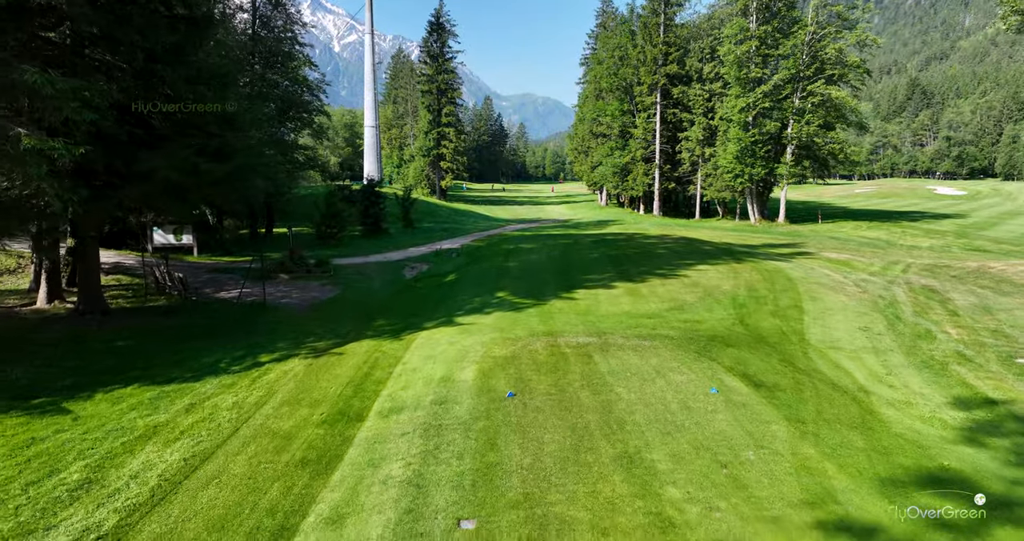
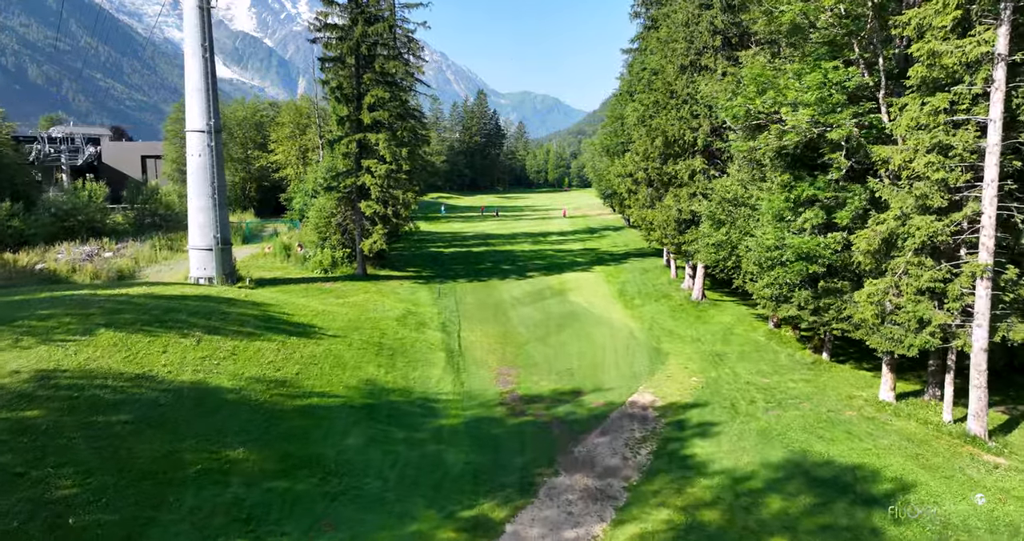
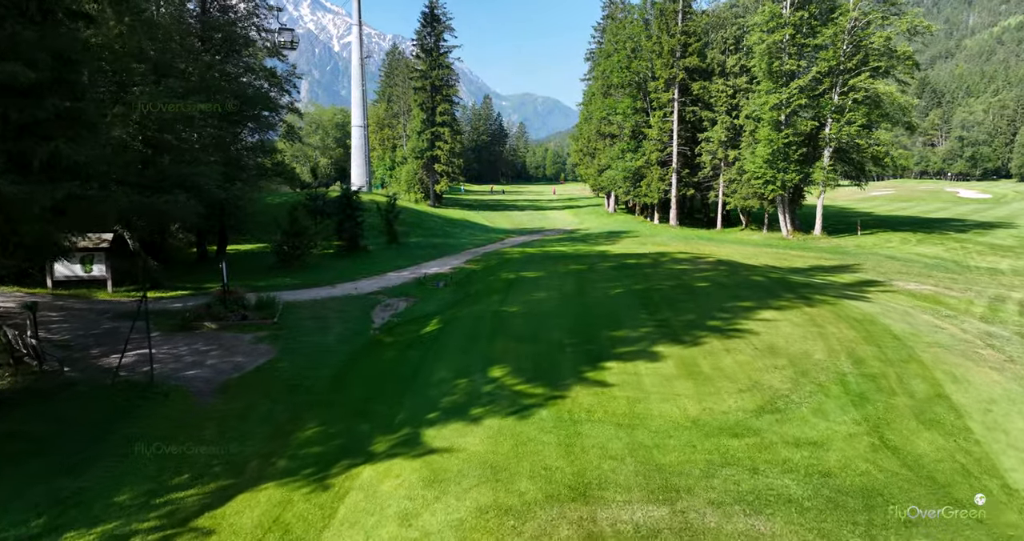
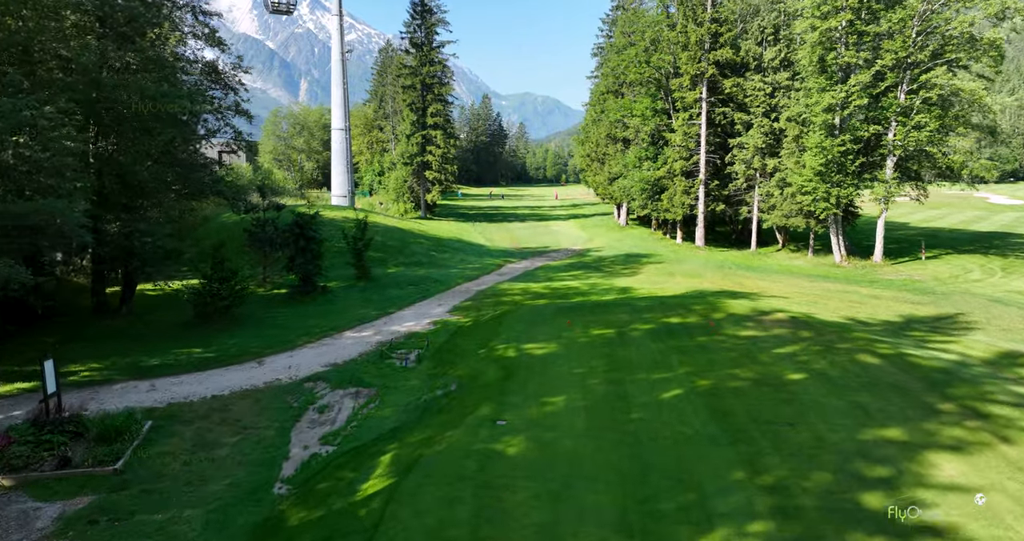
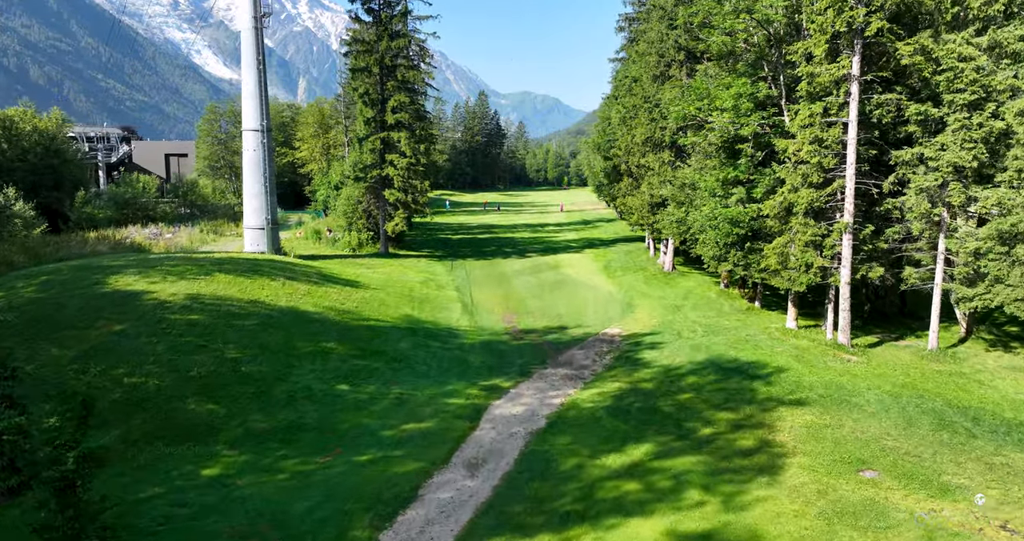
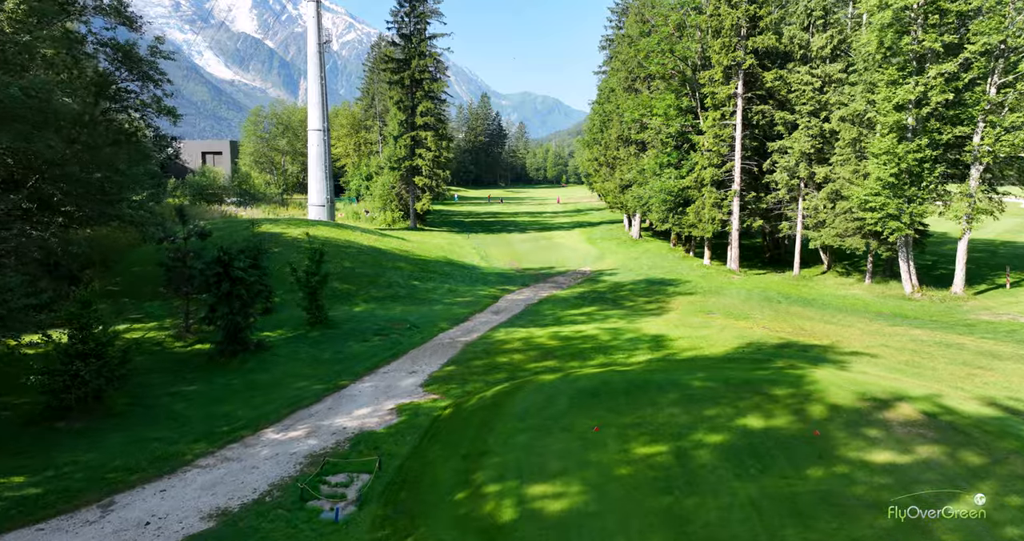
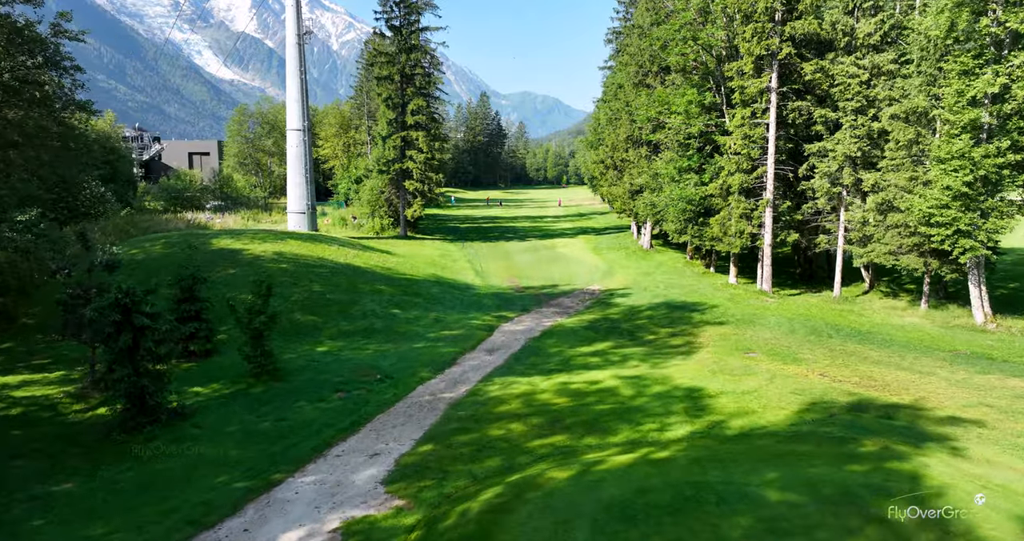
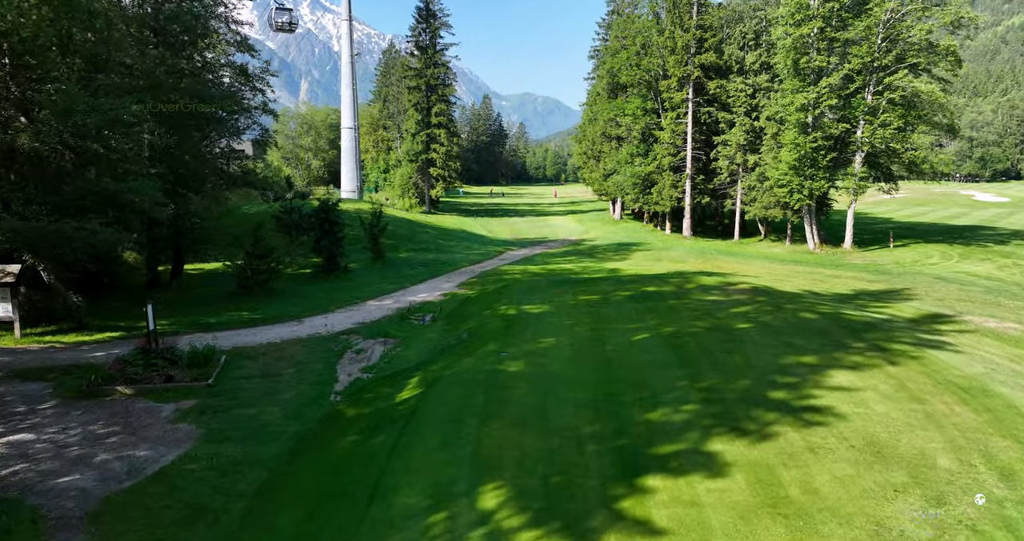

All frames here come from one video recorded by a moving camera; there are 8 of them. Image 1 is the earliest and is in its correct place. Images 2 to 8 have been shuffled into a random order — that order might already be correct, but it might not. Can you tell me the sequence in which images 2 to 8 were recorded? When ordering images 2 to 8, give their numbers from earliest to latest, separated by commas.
3, 8, 4, 6, 7, 5, 2
